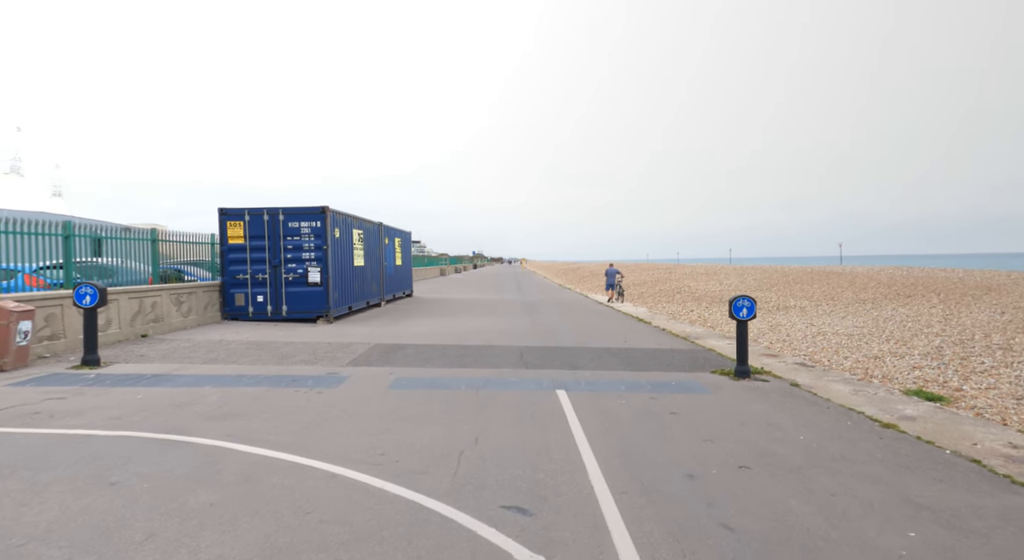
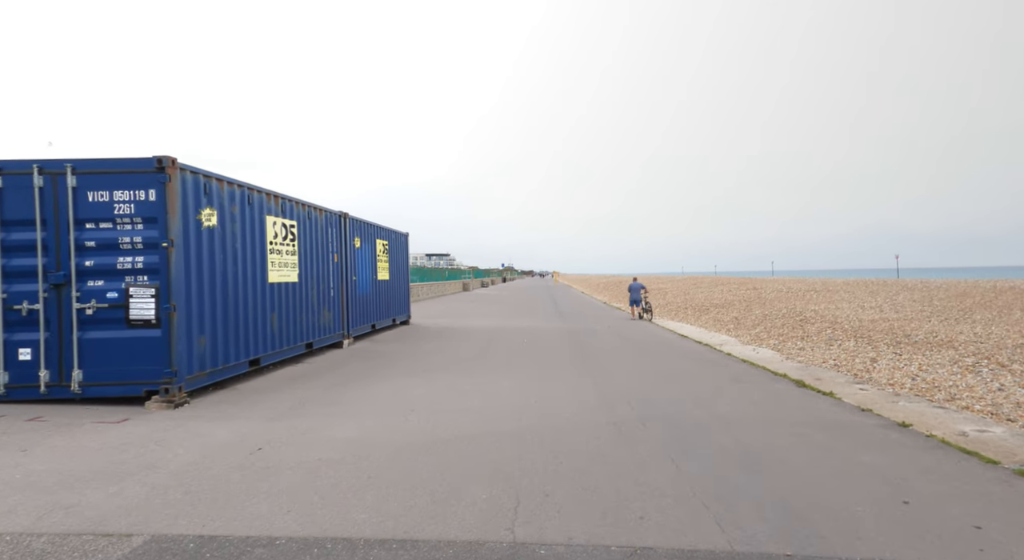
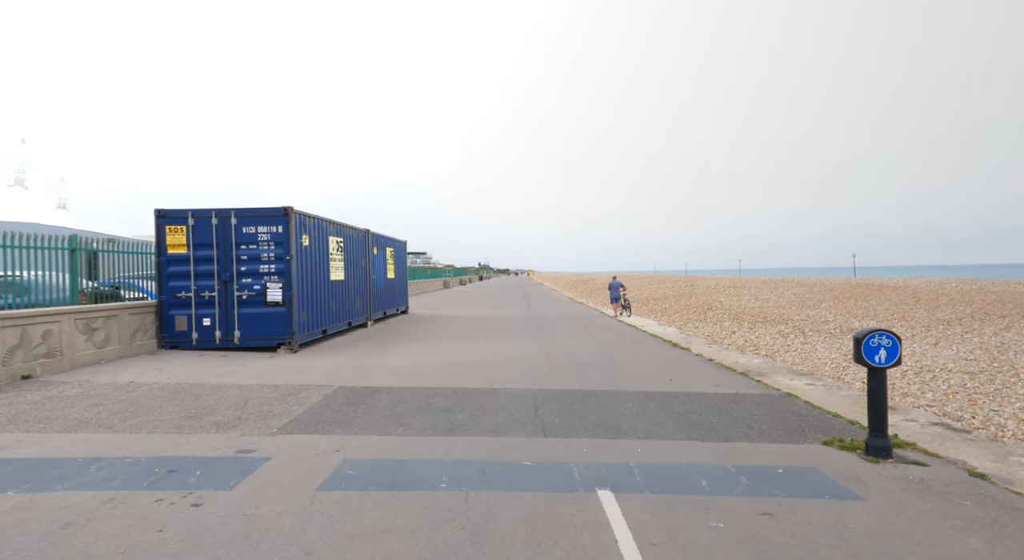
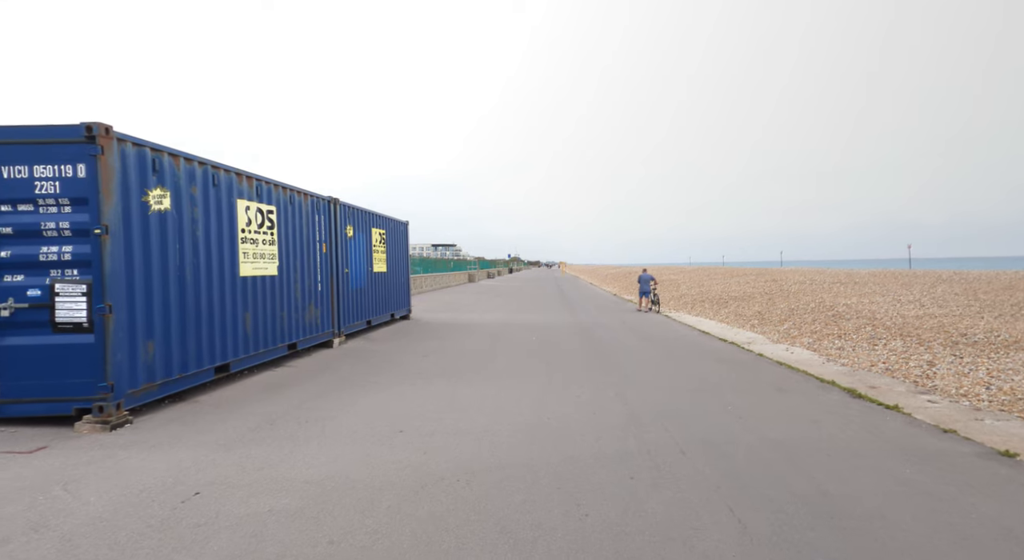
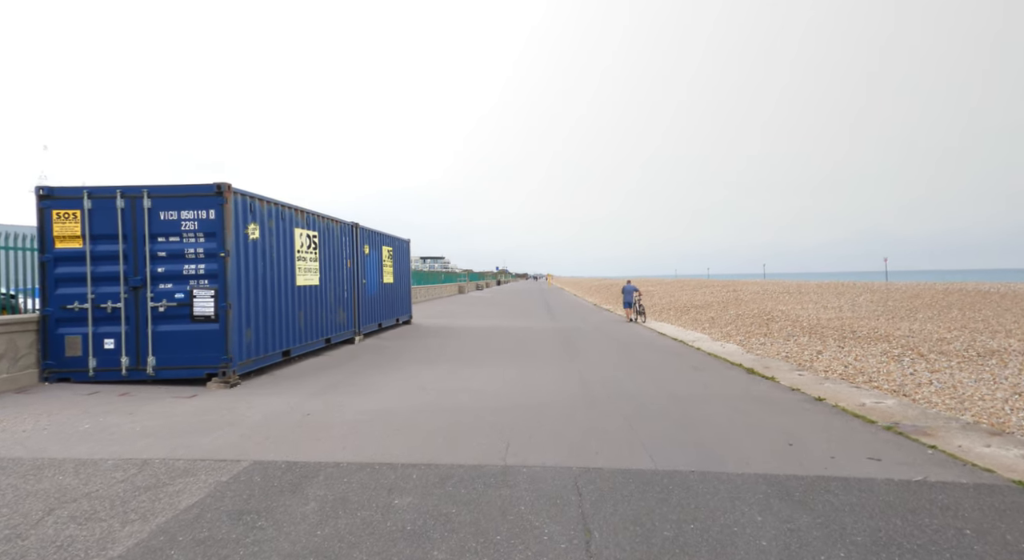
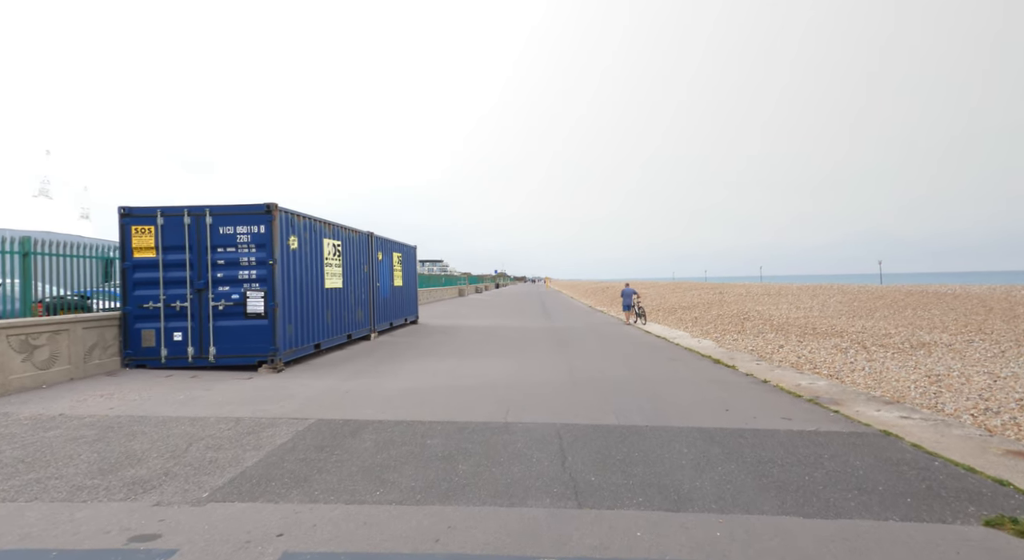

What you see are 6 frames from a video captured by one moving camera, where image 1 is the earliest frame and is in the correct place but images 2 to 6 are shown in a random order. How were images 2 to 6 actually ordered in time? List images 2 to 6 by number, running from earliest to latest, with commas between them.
3, 6, 5, 2, 4
